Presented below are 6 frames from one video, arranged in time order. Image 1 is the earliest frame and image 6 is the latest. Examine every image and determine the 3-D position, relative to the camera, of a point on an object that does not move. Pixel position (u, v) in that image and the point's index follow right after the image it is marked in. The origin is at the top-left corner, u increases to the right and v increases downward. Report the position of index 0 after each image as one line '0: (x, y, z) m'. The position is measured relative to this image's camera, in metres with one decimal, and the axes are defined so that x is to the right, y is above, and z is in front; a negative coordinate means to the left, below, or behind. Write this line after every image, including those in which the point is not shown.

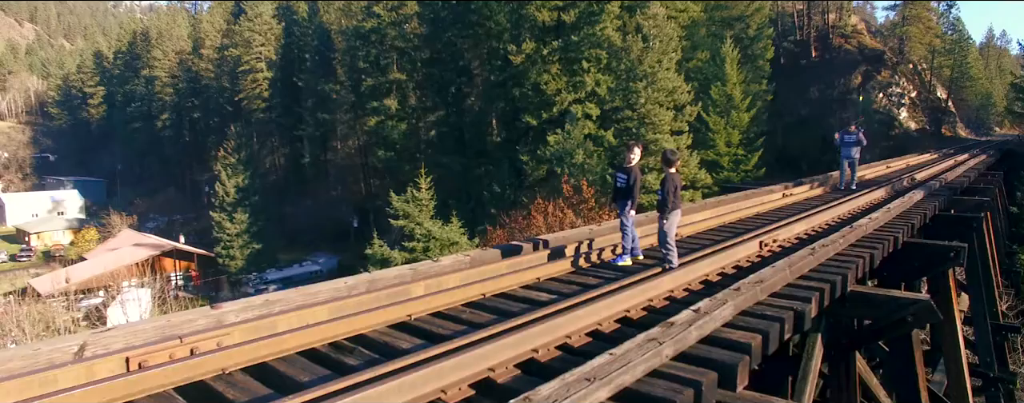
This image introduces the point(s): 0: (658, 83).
0: (+3.3, +2.7, +16.5) m
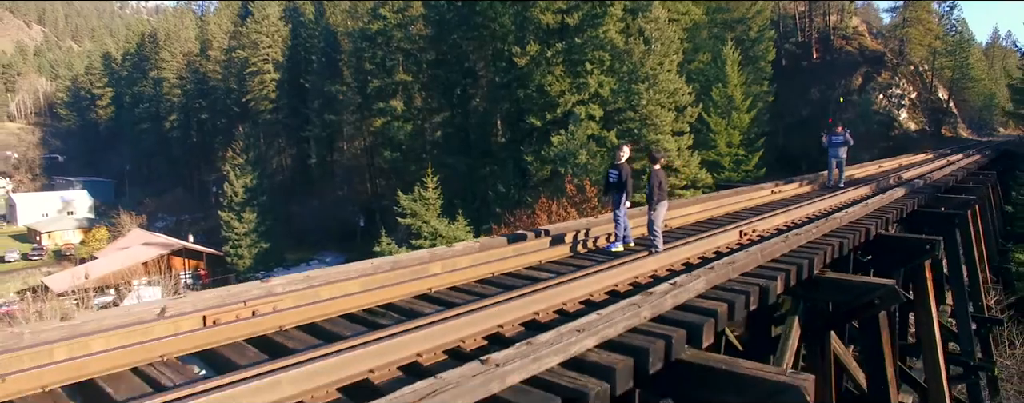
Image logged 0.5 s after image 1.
0: (+3.4, +2.7, +16.9) m
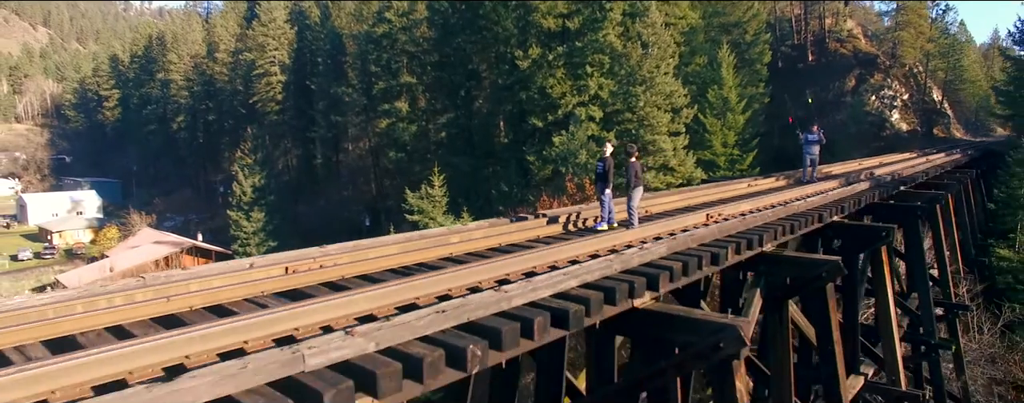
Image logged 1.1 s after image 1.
0: (+3.5, +2.8, +17.5) m
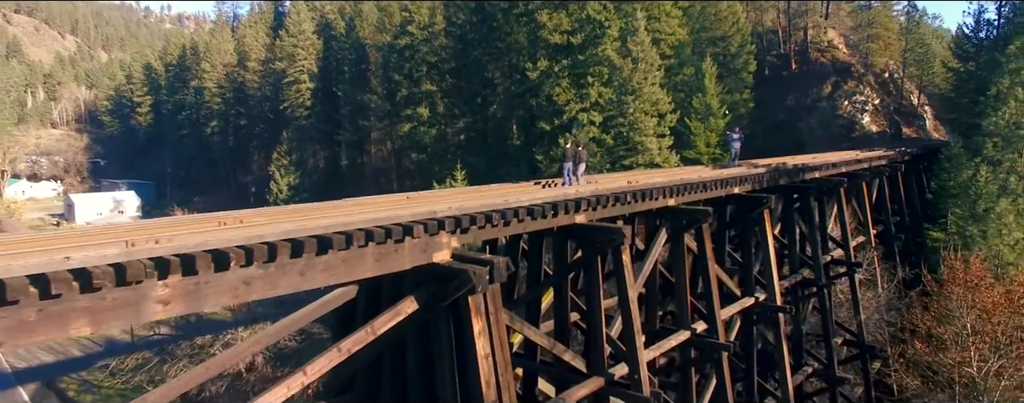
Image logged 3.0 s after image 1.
0: (+3.8, +3.0, +20.3) m
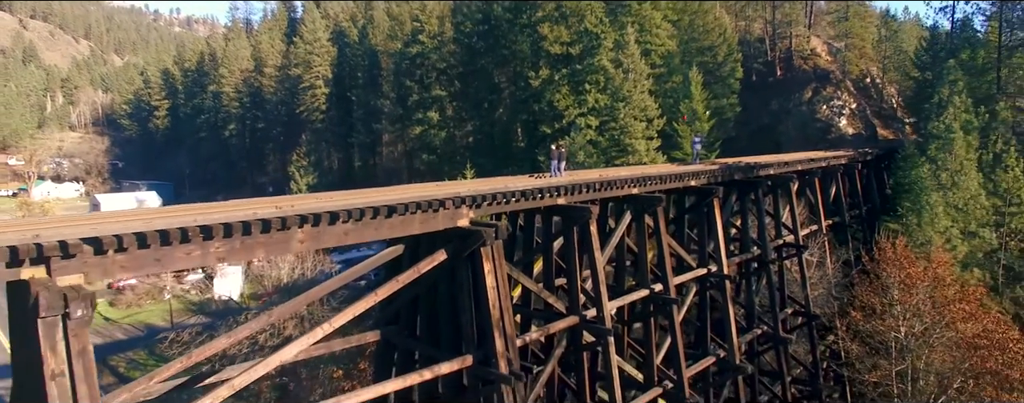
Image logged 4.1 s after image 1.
0: (+3.9, +3.1, +22.5) m
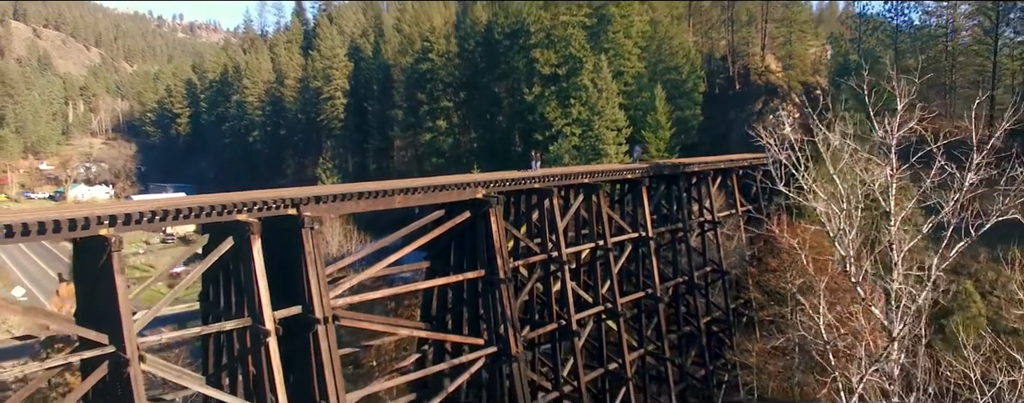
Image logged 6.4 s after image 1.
0: (+3.8, +3.3, +27.8) m
